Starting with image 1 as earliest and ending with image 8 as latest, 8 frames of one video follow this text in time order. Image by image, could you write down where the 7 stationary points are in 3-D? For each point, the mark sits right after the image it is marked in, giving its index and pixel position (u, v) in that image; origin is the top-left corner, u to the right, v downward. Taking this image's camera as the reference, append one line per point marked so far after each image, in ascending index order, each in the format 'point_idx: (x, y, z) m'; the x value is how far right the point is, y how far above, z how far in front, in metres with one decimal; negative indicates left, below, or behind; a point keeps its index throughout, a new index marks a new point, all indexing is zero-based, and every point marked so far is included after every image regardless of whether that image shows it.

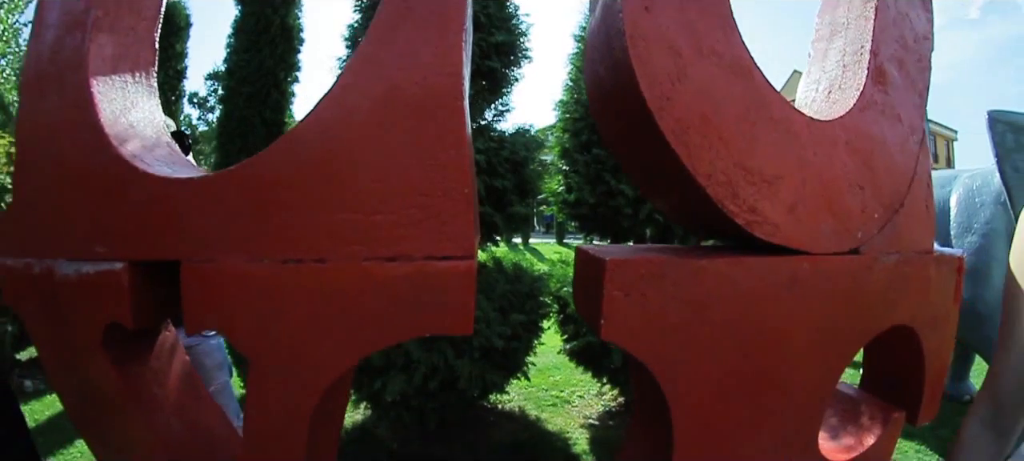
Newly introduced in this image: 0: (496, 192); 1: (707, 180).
0: (-0.1, +0.2, +3.2) m
1: (+0.3, +0.1, +1.0) m
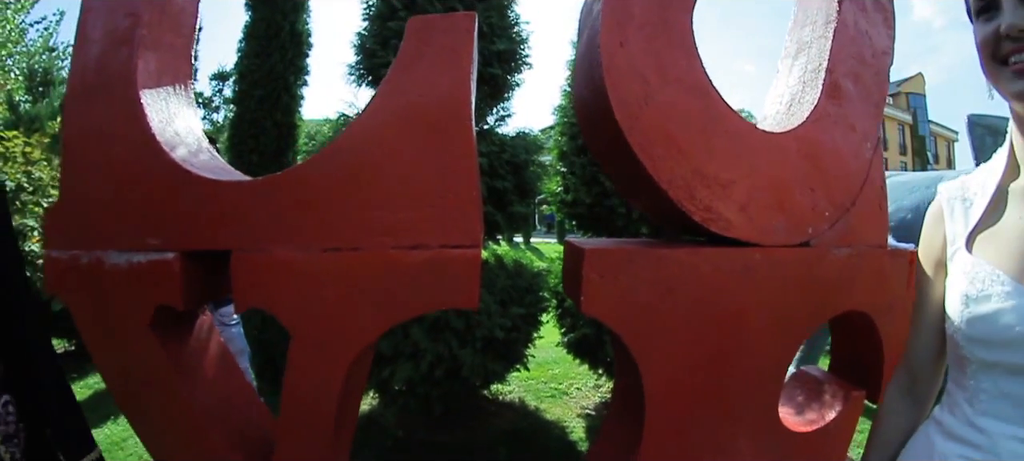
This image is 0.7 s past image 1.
0: (-0.1, +0.2, +3.4) m
1: (+0.3, +0.1, +1.2) m
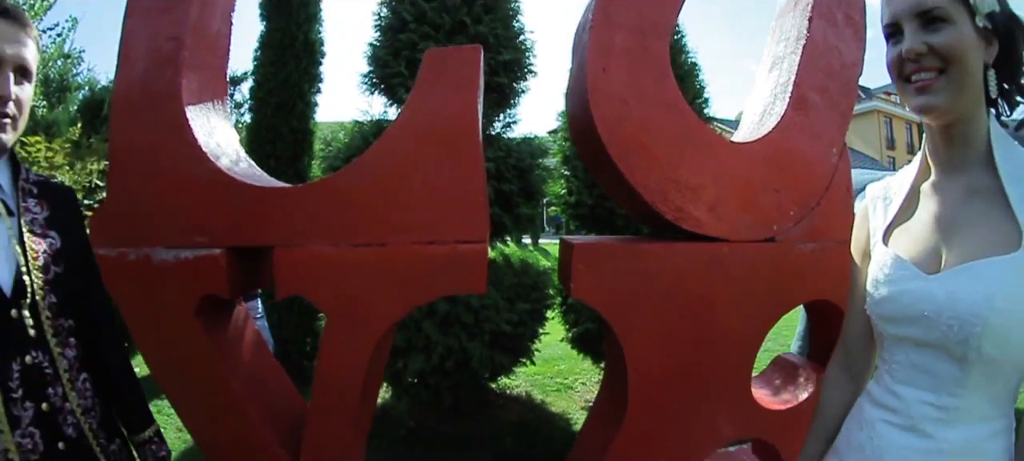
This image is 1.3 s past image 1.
0: (0.0, +0.2, +3.6) m
1: (+0.3, +0.1, +1.4) m
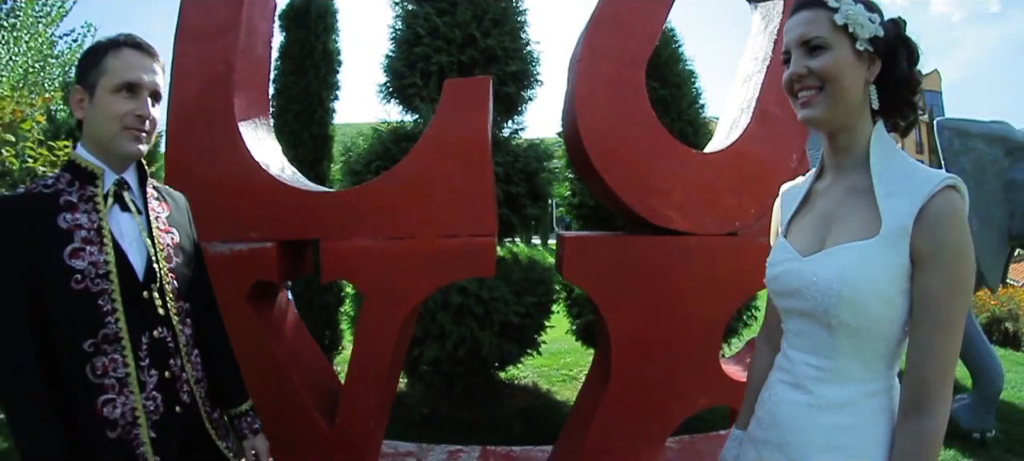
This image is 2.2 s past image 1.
0: (0.0, +0.2, +3.8) m
1: (+0.3, +0.1, +1.6) m
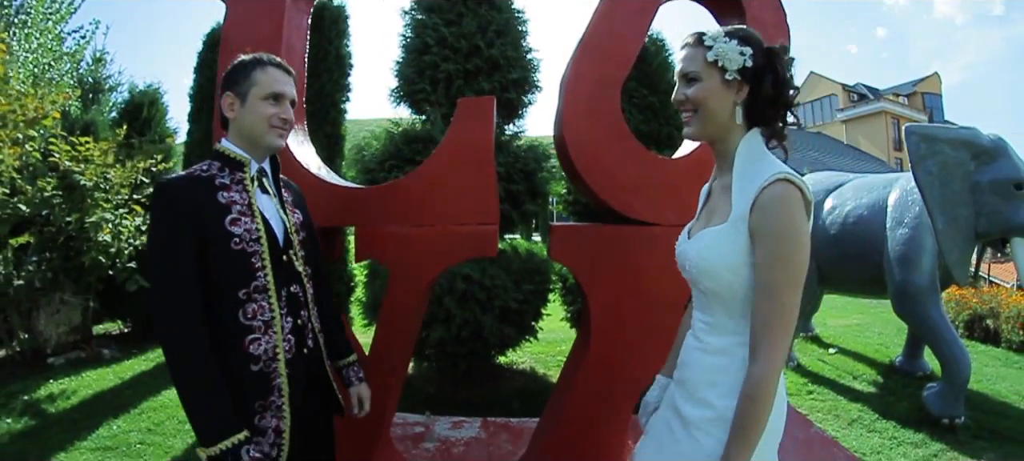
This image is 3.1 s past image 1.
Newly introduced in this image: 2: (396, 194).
0: (0.0, +0.2, +4.2) m
1: (+0.3, +0.1, +2.0) m
2: (-0.4, +0.1, +2.1) m
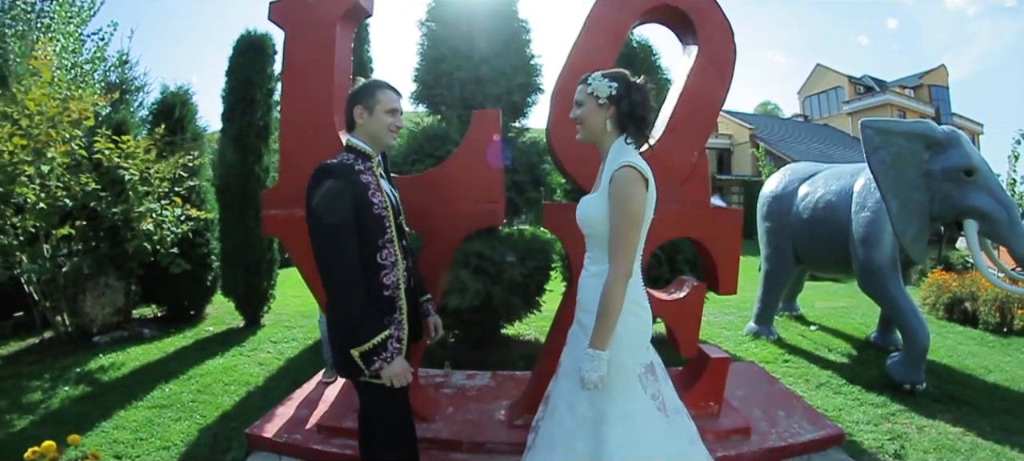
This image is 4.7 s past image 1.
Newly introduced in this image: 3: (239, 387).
0: (0.0, +0.3, +4.8) m
1: (+0.3, +0.2, +2.6) m
2: (-0.4, +0.2, +2.7) m
3: (-2.3, -1.3, +5.5) m
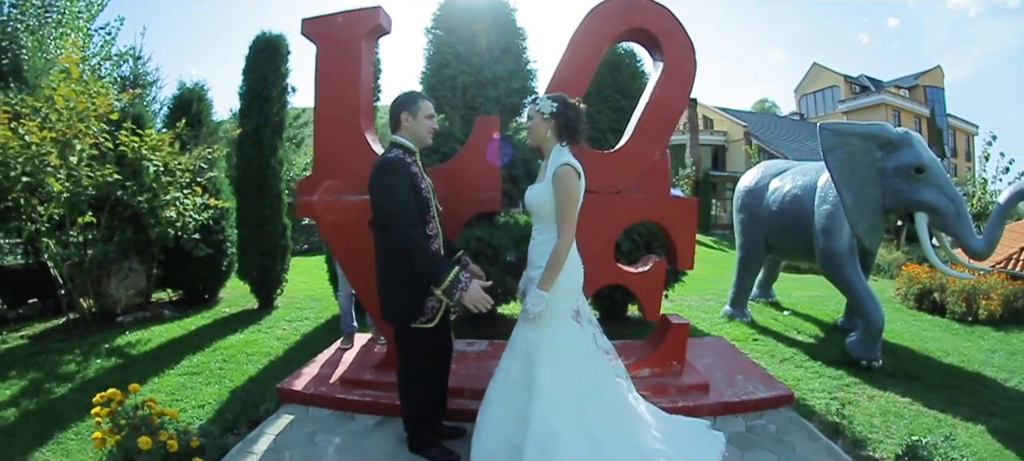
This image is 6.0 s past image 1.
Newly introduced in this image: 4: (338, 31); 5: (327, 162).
0: (0.0, +0.5, +5.4) m
1: (+0.3, +0.3, +3.2) m
2: (-0.4, +0.3, +3.3) m
3: (-2.3, -1.2, +6.1) m
4: (-1.0, +1.1, +3.7) m
5: (-0.9, +0.4, +3.4) m
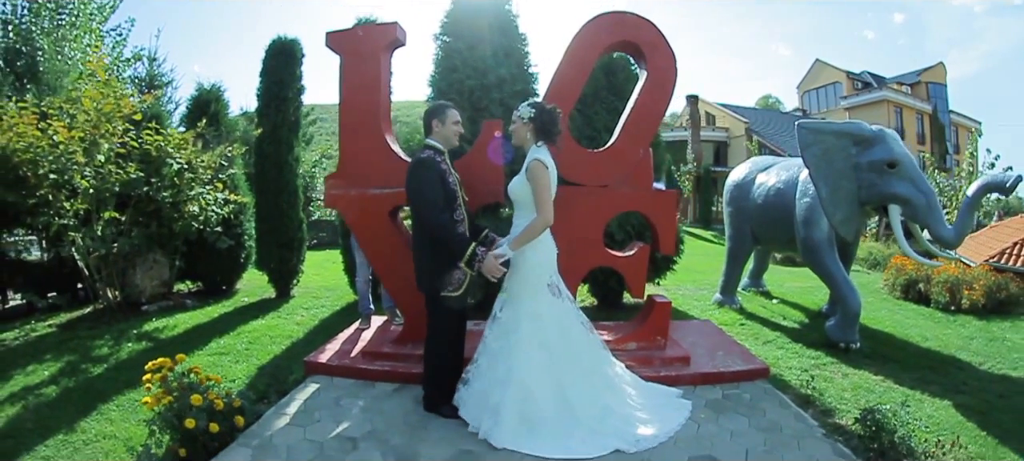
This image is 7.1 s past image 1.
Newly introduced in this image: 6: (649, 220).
0: (0.0, +0.5, +5.9) m
1: (+0.3, +0.4, +3.6) m
2: (-0.4, +0.4, +3.8) m
3: (-2.3, -1.1, +6.6) m
4: (-1.0, +1.2, +4.2) m
5: (-0.9, +0.4, +3.9) m
6: (+0.8, +0.1, +4.1) m
